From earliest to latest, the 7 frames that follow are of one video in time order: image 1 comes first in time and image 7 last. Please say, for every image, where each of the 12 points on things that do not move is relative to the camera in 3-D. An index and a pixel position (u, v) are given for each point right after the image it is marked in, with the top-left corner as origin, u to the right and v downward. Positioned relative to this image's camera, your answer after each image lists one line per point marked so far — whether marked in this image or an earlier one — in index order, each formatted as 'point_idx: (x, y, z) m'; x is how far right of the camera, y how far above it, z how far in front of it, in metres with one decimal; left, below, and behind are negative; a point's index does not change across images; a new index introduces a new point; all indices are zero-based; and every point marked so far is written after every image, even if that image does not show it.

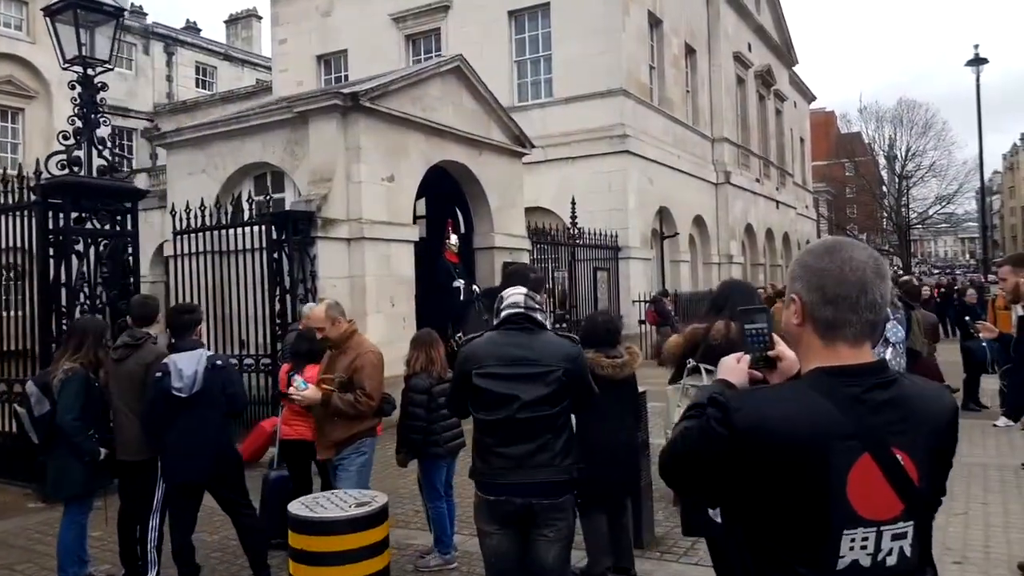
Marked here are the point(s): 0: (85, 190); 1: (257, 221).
0: (-4.1, +1.0, +7.6) m
1: (-3.2, +0.8, +9.9) m
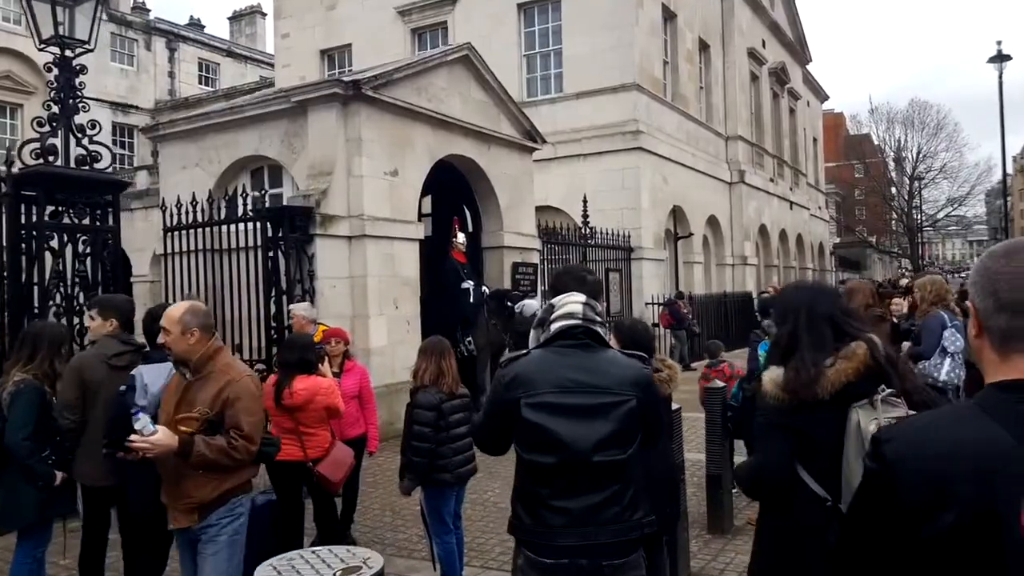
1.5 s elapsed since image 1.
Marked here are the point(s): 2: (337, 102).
0: (-3.9, +1.0, +6.9) m
1: (-3.0, +0.8, +9.2) m
2: (-2.2, +2.4, +10.1) m
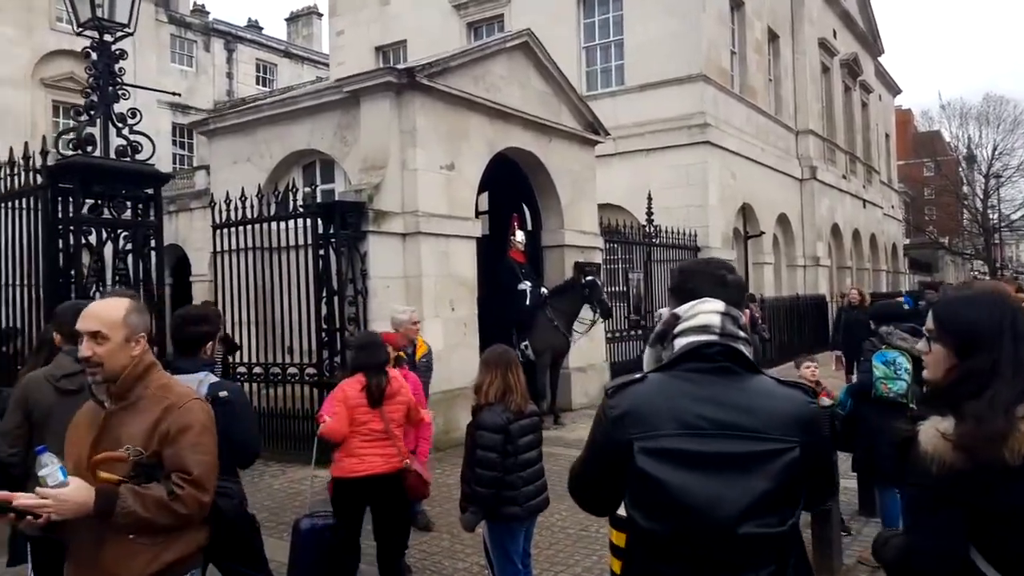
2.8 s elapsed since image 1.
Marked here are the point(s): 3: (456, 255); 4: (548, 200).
0: (-3.4, +1.0, +6.4) m
1: (-2.3, +0.8, +8.6) m
2: (-1.5, +2.4, +9.5) m
3: (-0.7, +0.4, +9.9) m
4: (+0.5, +1.3, +11.8) m
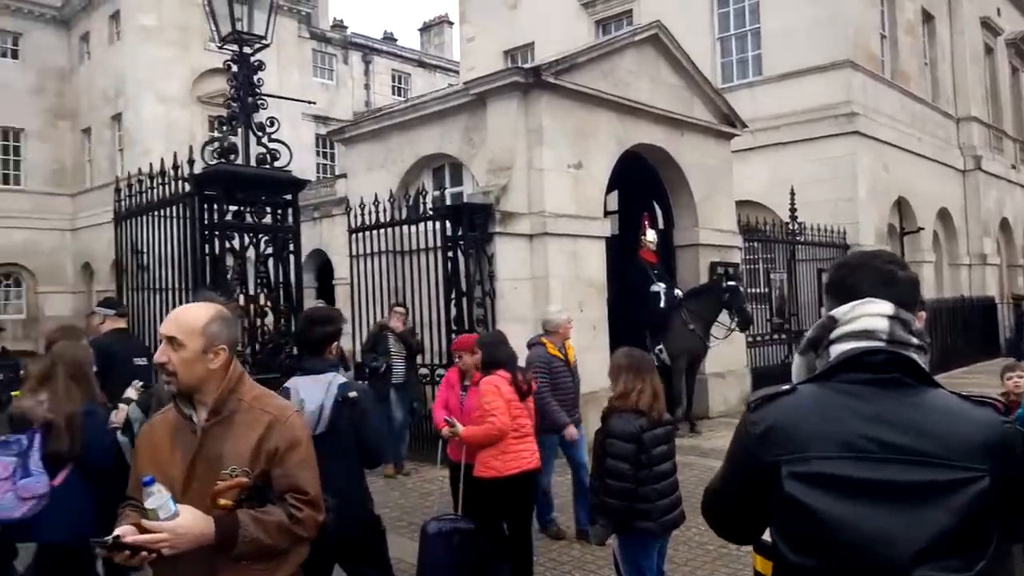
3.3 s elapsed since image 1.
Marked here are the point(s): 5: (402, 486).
0: (-2.3, +0.9, +6.7) m
1: (-0.9, +0.8, +8.7) m
2: (+0.1, +2.4, +9.4) m
3: (+0.9, +0.4, +9.7) m
4: (+2.4, +1.3, +11.4) m
5: (-1.1, -2.0, +8.0) m
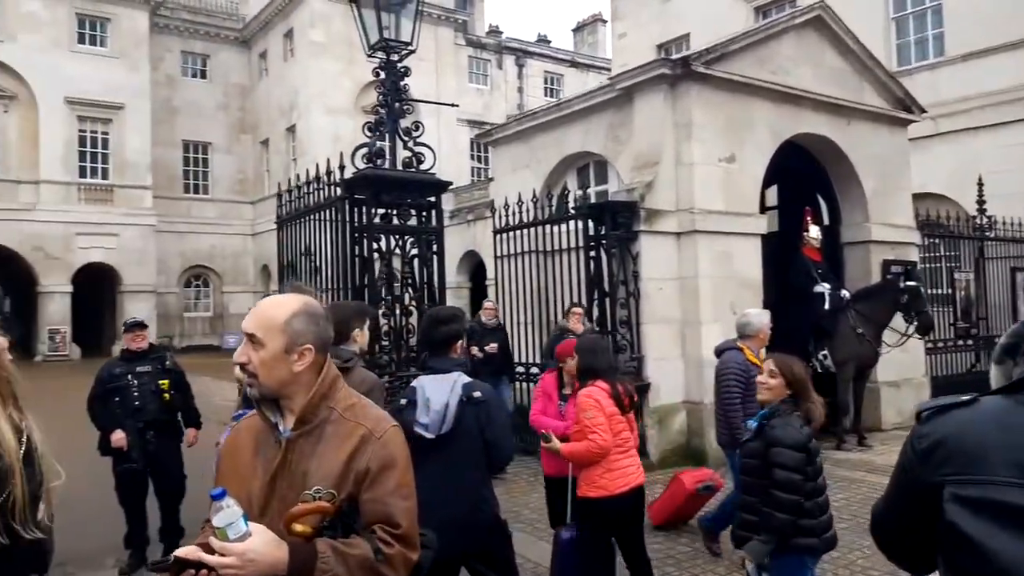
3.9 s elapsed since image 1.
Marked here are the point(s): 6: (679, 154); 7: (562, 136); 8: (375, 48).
0: (-1.1, +0.9, +6.9) m
1: (+0.7, +0.8, +8.6) m
2: (+1.8, +2.4, +9.1) m
3: (+2.6, +0.4, +9.2) m
4: (+4.5, +1.3, +10.5) m
5: (+0.3, -2.0, +7.9) m
6: (+1.9, +1.5, +9.0) m
7: (+0.7, +2.1, +10.8) m
8: (-1.2, +2.2, +7.0) m
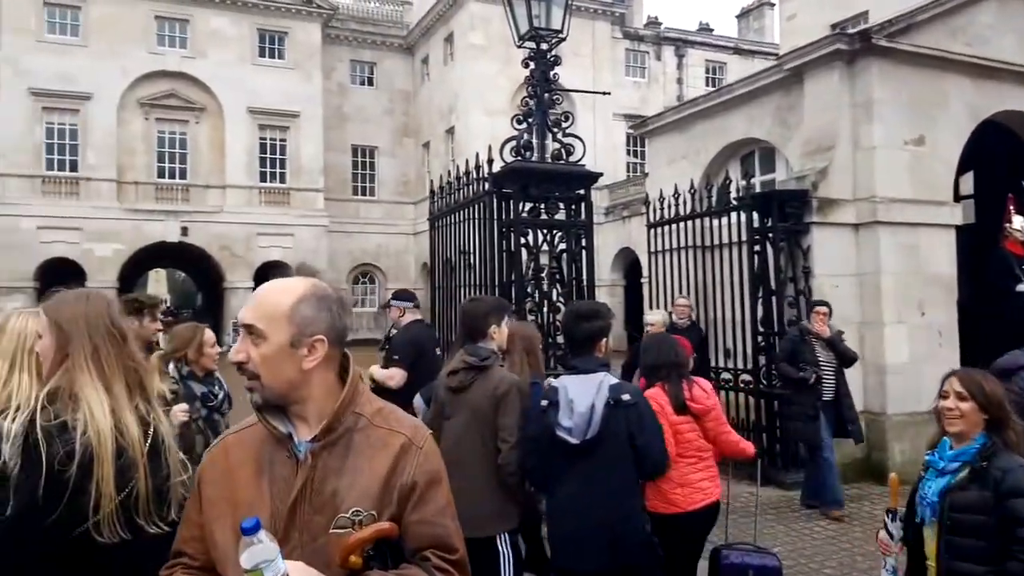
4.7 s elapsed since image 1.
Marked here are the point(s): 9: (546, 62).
0: (+0.2, +1.0, +6.7) m
1: (+2.3, +0.8, +8.0) m
2: (+3.5, +2.4, +8.2) m
3: (+4.3, +0.4, +8.2) m
4: (+6.4, +1.3, +9.1) m
5: (+1.8, -2.0, +7.4) m
6: (+3.6, +1.6, +8.2) m
7: (+2.7, +2.1, +10.2) m
8: (+0.1, +2.2, +6.8) m
9: (+0.3, +1.9, +6.7) m
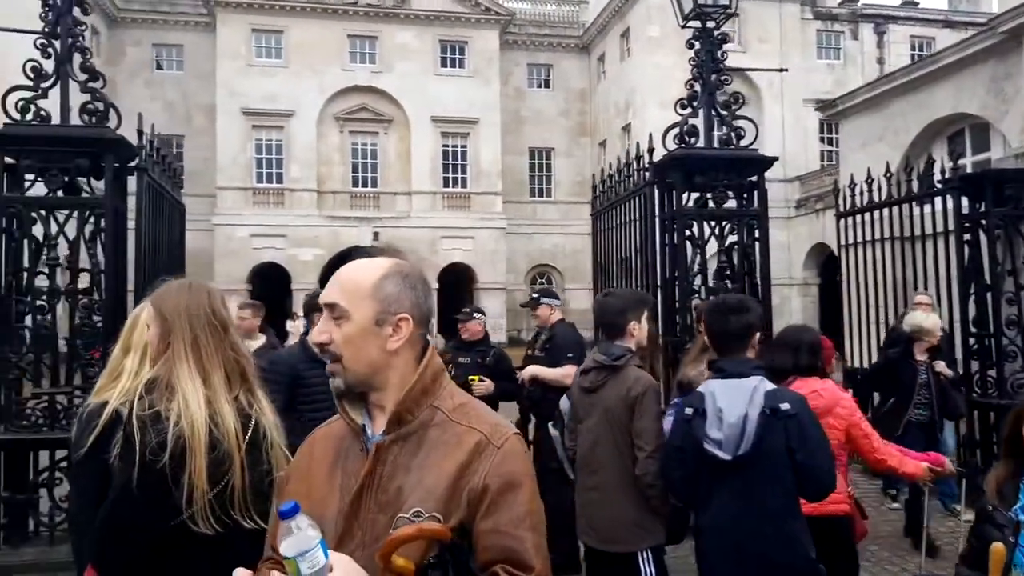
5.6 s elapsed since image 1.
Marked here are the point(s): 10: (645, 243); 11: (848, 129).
0: (+1.5, +1.0, +6.2) m
1: (+3.8, +0.9, +7.0) m
2: (+5.0, +2.4, +7.0) m
3: (+5.9, +0.5, +6.7) m
4: (+8.1, +1.4, +7.2) m
5: (+3.3, -2.0, +6.6) m
6: (+5.1, +1.6, +6.9) m
7: (+4.8, +2.2, +9.0) m
8: (+1.4, +2.2, +6.4) m
9: (+1.6, +2.0, +6.3) m
10: (+1.1, +0.4, +6.6) m
11: (+4.5, +2.1, +10.5) m
